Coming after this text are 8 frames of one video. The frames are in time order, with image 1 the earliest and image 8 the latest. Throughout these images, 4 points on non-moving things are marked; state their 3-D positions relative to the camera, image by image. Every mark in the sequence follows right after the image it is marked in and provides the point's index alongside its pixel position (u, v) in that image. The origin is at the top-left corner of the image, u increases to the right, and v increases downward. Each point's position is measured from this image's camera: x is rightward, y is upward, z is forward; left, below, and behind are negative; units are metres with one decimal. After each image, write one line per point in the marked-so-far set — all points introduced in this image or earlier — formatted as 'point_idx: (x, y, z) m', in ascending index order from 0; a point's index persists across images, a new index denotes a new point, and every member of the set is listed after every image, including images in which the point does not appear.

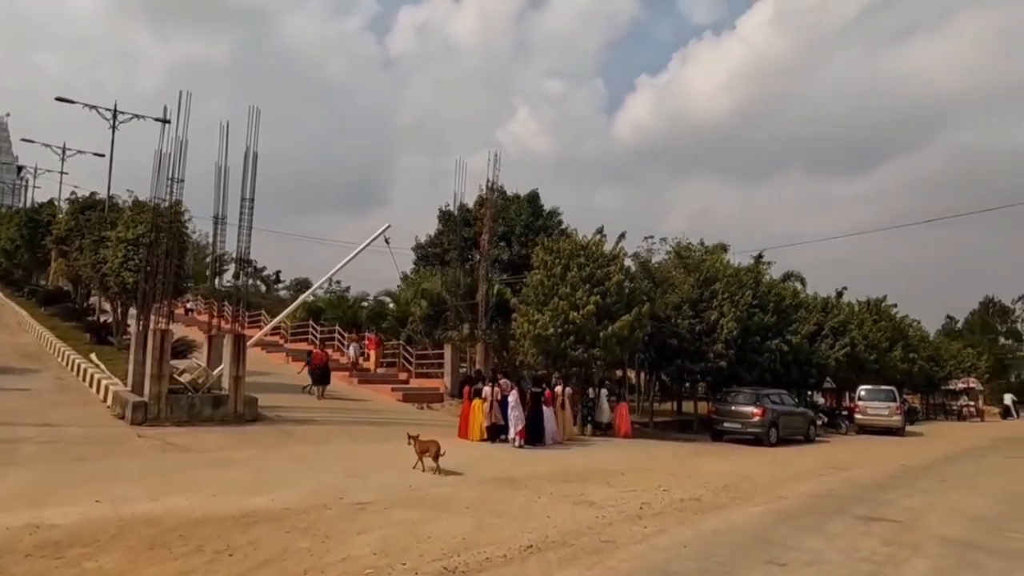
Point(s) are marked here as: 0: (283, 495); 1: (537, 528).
0: (-3.5, -3.2, +10.2) m
1: (+0.3, -3.1, +8.7) m
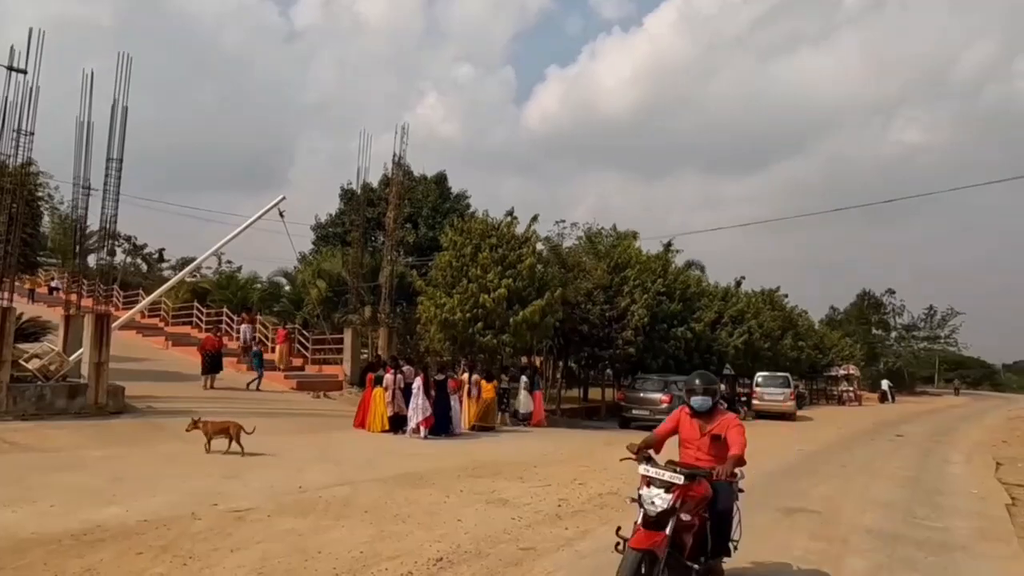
0: (-4.7, -2.8, +8.5) m
1: (-0.7, -2.8, +7.6) m
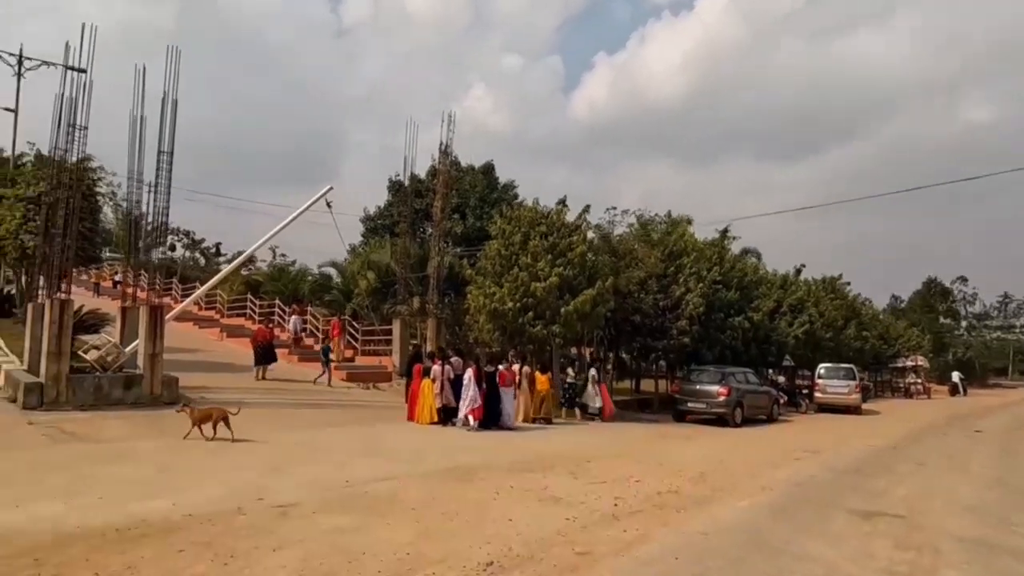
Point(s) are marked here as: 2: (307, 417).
0: (-4.1, -2.6, +8.4) m
1: (-0.2, -2.7, +7.2) m
2: (-4.8, -3.0, +15.7) m
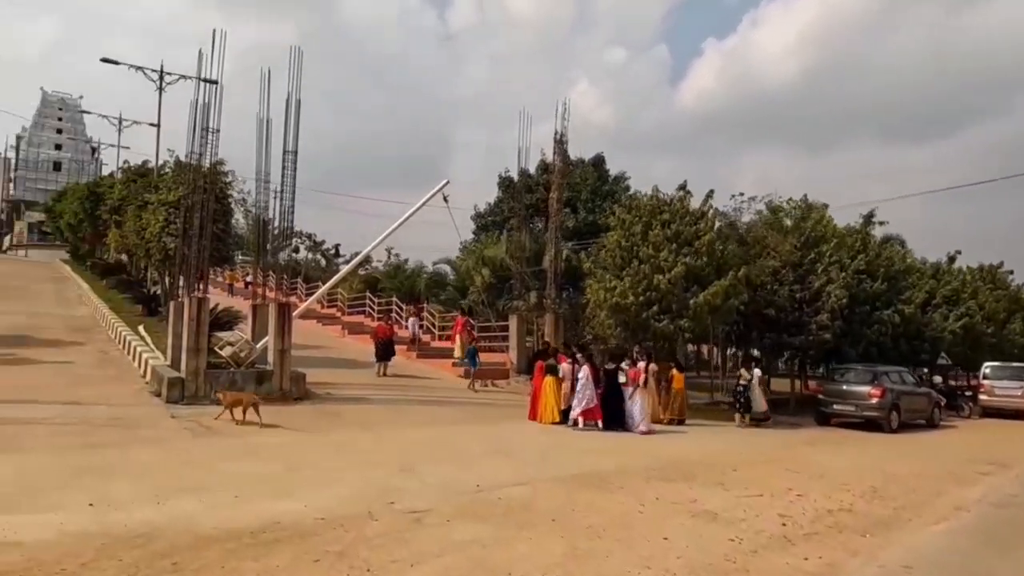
0: (-2.3, -2.6, +8.1) m
1: (+1.3, -2.6, +6.3) m
2: (-1.9, -2.9, +15.4) m
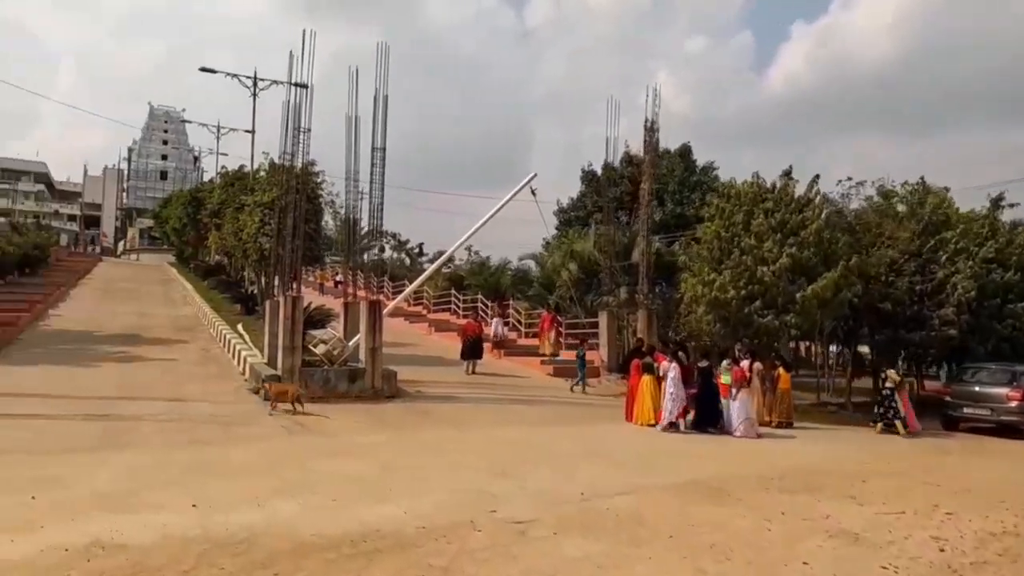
0: (-1.1, -2.5, +7.7) m
1: (+2.4, -2.5, +5.5) m
2: (+0.2, -2.8, +14.9) m
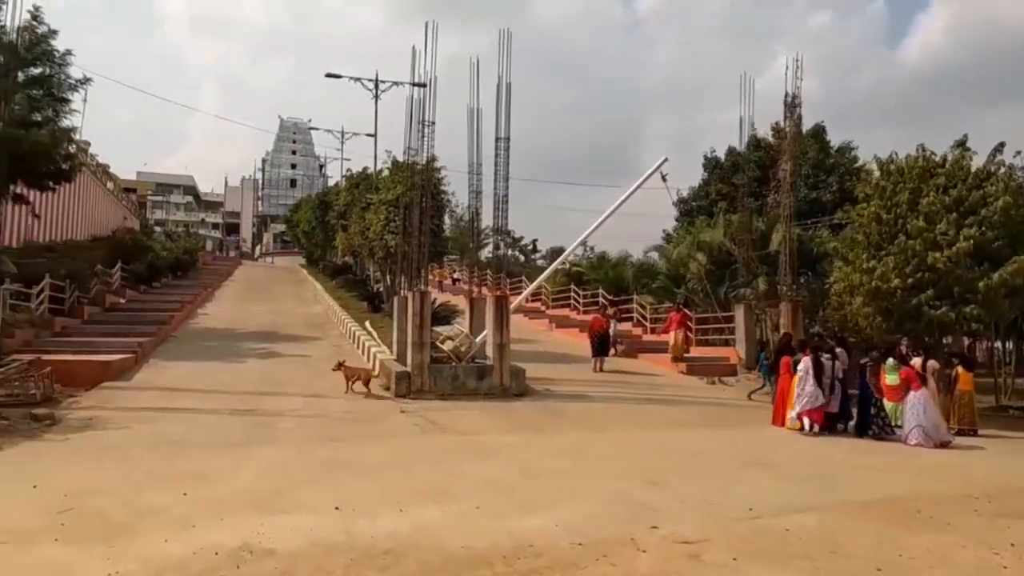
0: (+0.6, -2.4, +7.0) m
1: (+3.6, -2.3, +4.2) m
2: (+3.1, -2.7, +13.9) m
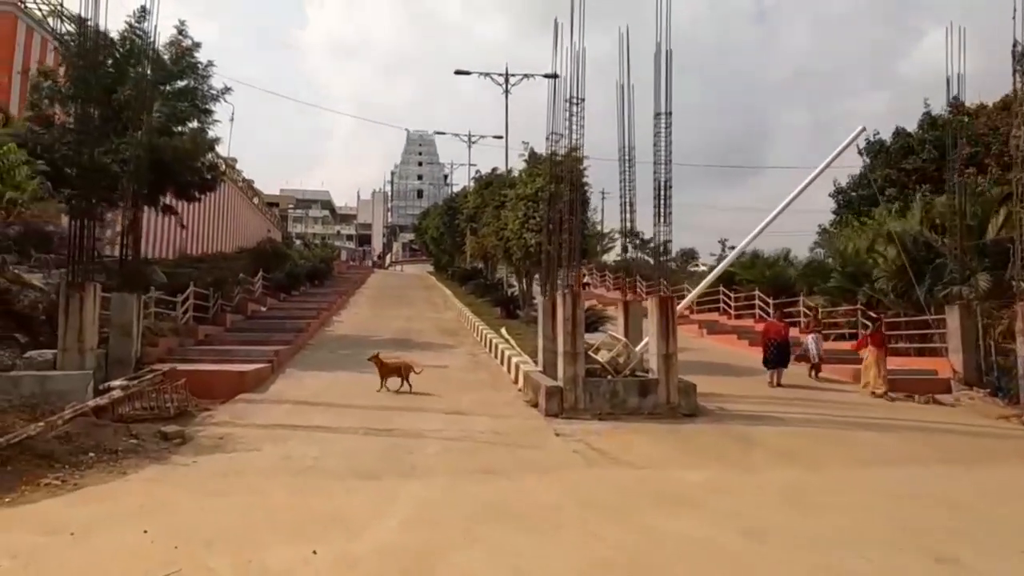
0: (+2.4, -2.3, +4.6) m
1: (+4.9, -2.2, +1.4) m
2: (+6.1, -2.6, +11.0) m
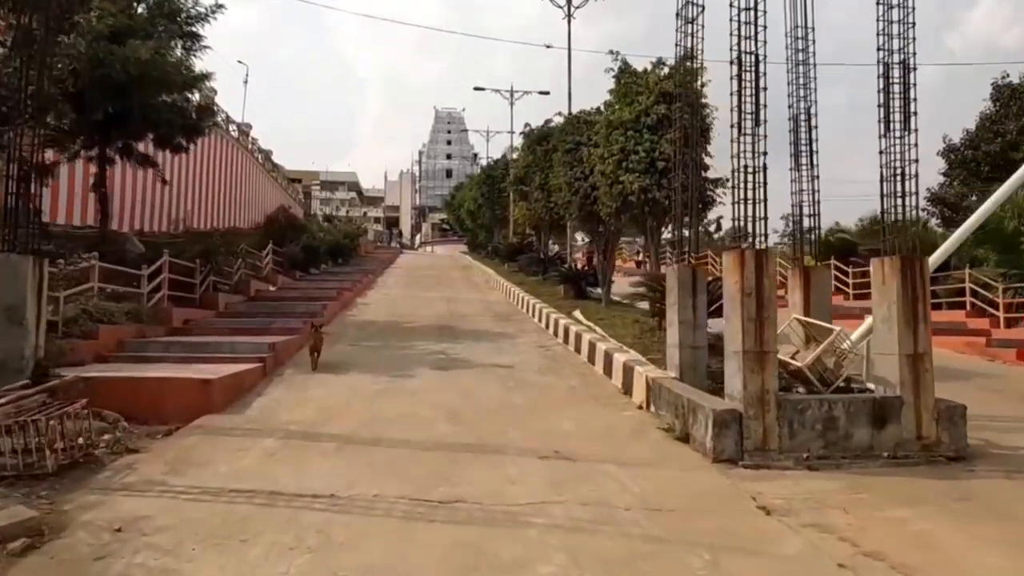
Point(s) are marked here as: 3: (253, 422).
0: (+3.6, -2.0, -0.8) m
1: (+6.0, -1.9, -4.1) m
2: (+7.6, -2.1, +5.4) m
3: (-3.2, -1.7, +8.2) m
